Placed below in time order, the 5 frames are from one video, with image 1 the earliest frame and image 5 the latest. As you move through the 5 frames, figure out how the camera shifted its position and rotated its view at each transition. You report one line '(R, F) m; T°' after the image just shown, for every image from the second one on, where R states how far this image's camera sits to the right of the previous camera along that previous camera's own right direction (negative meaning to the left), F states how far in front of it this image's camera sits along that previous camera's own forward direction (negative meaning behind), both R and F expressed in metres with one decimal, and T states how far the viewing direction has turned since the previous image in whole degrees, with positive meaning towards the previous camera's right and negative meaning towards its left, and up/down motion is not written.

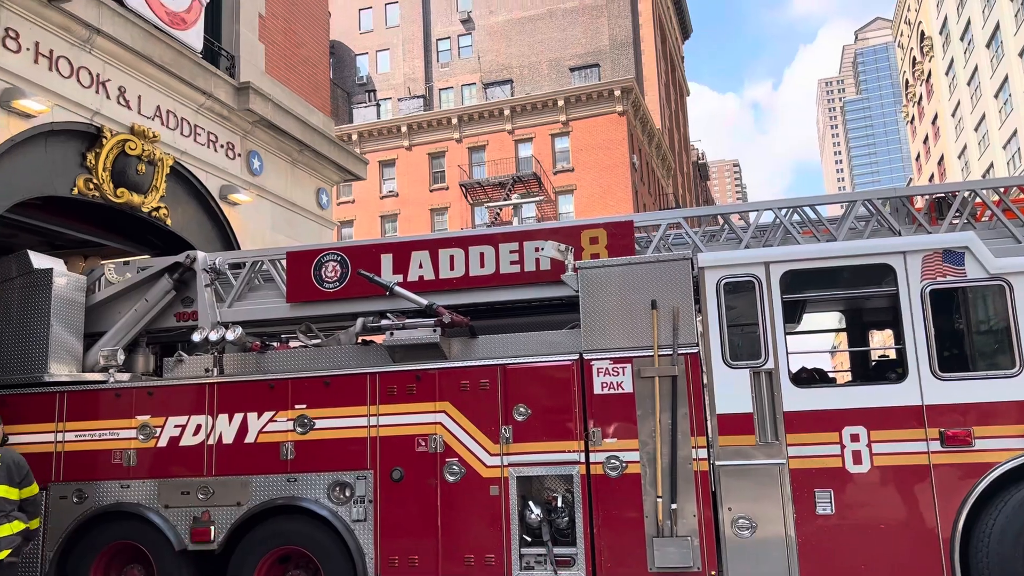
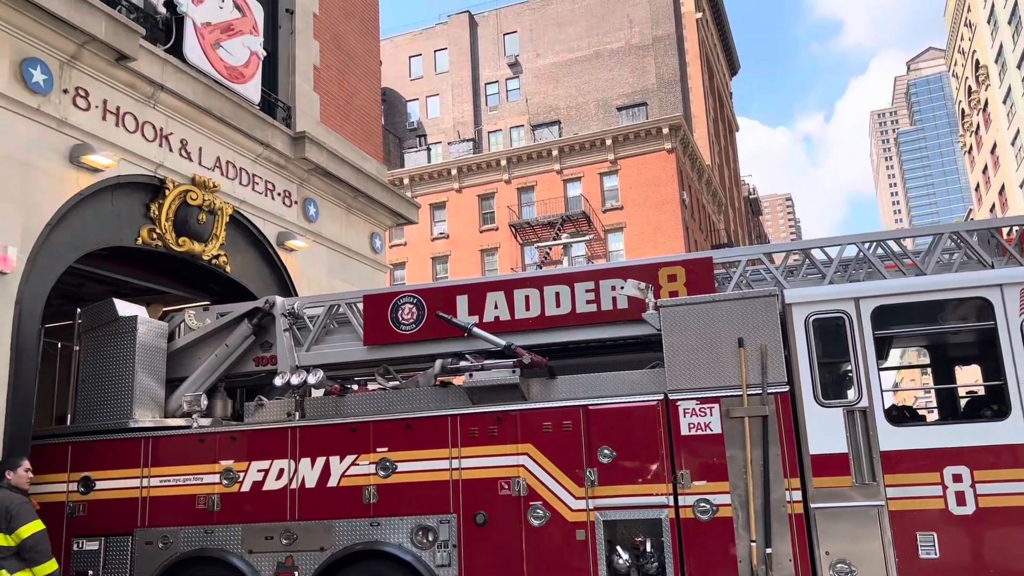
(-0.3, 0.0) m; -3°
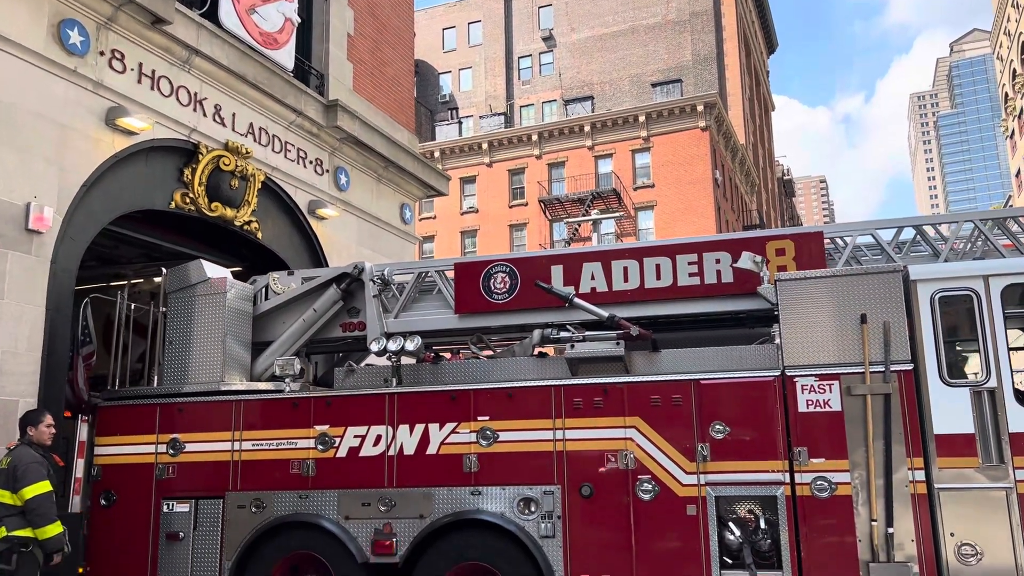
(-0.7, +0.1) m; -1°
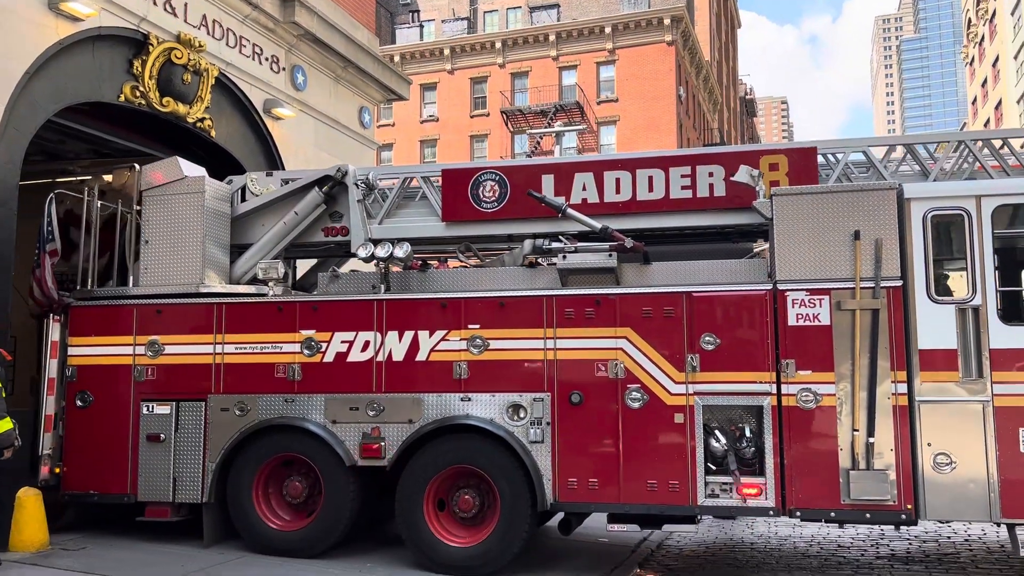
(-0.3, +0.1) m; +3°
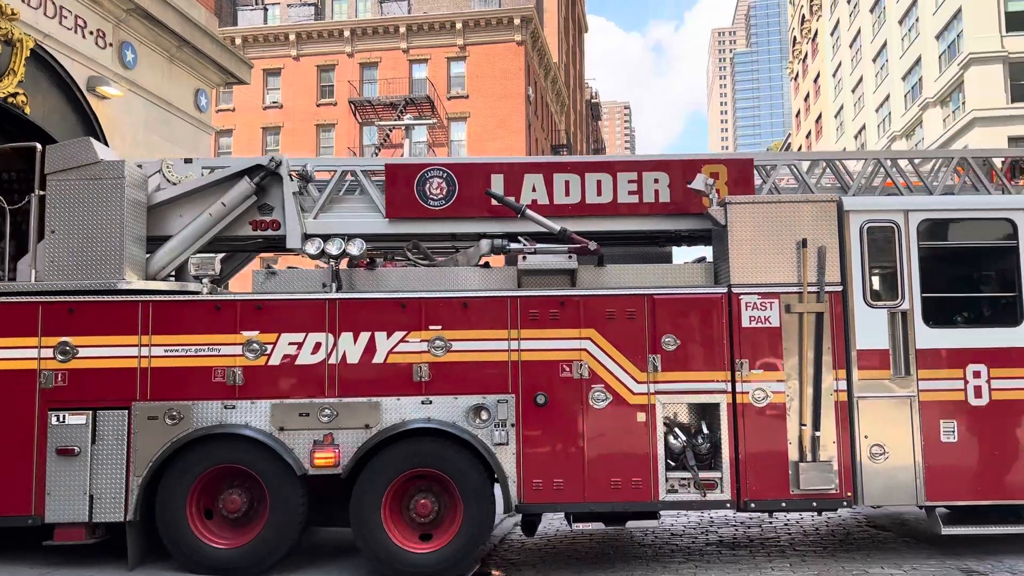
(-1.0, +0.2) m; +12°
